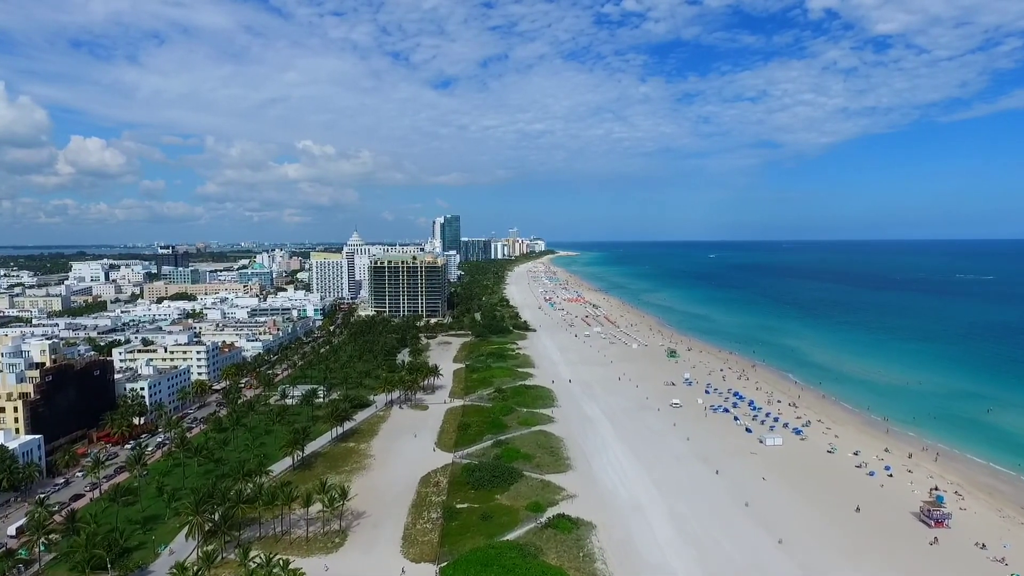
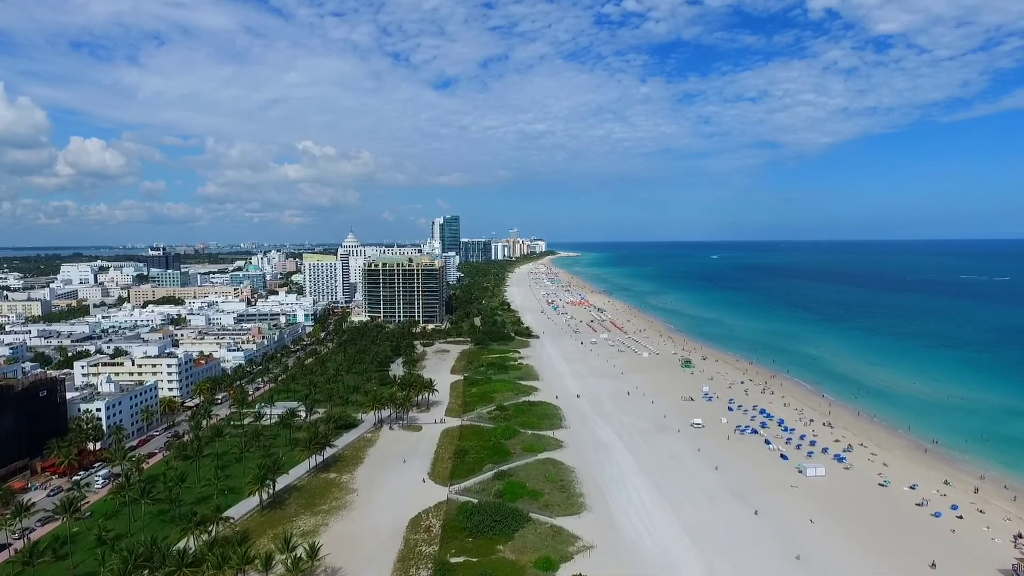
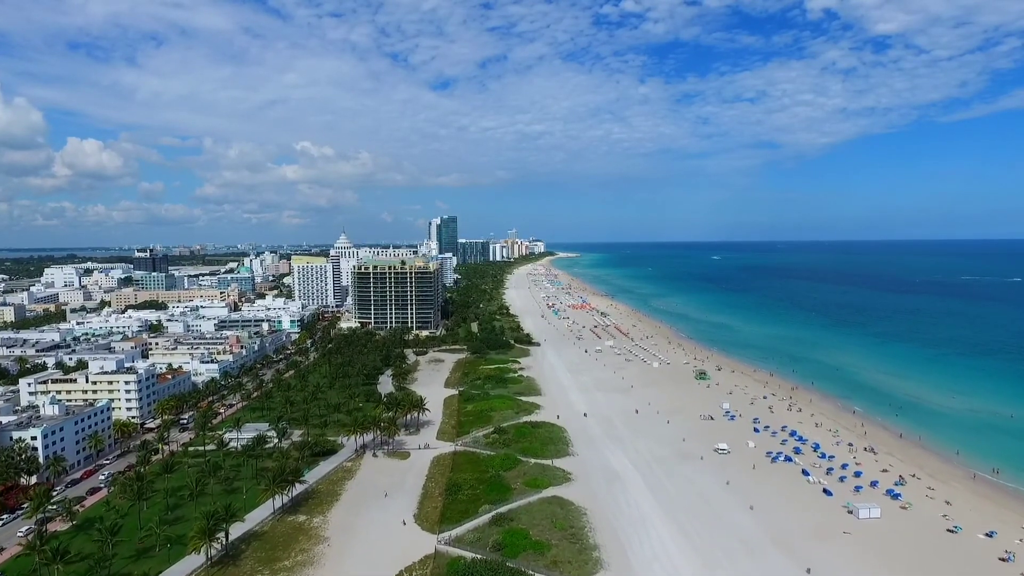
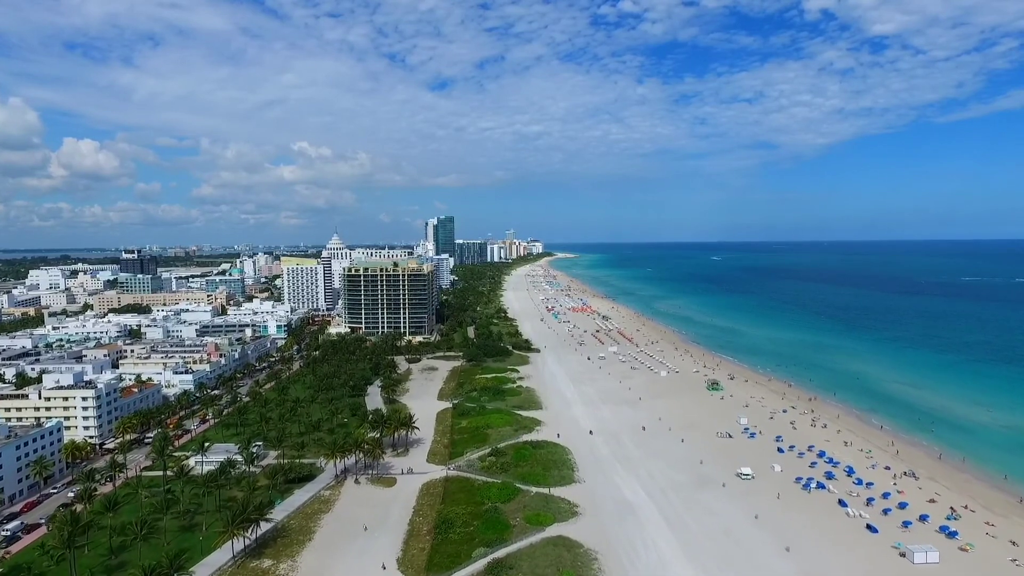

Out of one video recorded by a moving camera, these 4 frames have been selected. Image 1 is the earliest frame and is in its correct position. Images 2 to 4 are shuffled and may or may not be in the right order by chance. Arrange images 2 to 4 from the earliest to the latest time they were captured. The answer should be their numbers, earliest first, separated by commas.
2, 3, 4
